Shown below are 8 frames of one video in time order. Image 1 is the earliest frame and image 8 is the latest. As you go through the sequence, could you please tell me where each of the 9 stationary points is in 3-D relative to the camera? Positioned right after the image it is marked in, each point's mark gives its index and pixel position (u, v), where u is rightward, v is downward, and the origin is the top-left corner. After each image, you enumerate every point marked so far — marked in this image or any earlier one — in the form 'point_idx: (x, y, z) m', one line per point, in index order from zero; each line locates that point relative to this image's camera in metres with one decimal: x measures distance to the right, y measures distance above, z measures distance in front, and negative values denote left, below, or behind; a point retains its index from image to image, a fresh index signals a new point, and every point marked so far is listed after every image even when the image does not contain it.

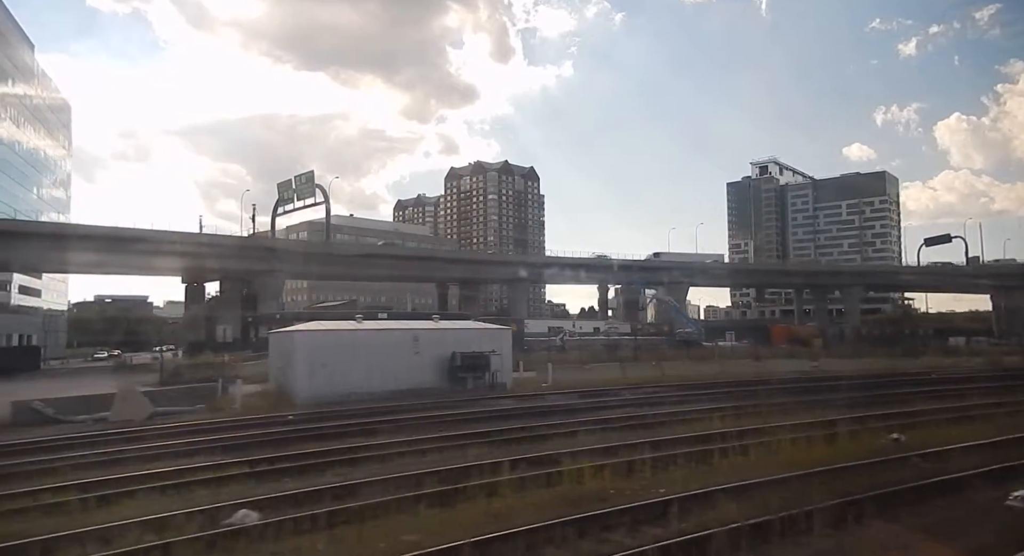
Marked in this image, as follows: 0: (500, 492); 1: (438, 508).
0: (-0.1, -3.0, +9.9) m
1: (-0.9, -3.0, +9.2) m
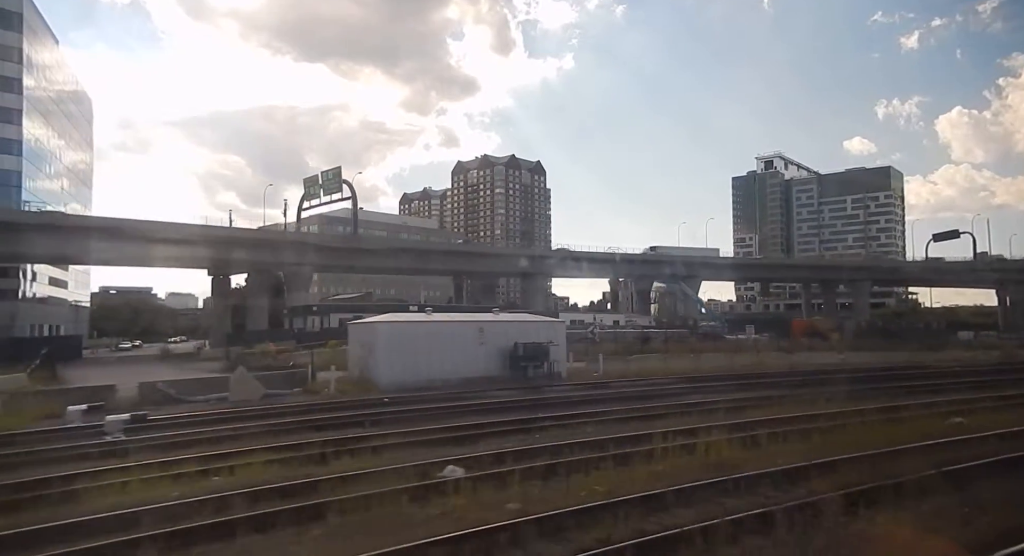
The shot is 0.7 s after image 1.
0: (+2.3, -2.9, +11.5) m
1: (+1.5, -2.9, +10.8) m
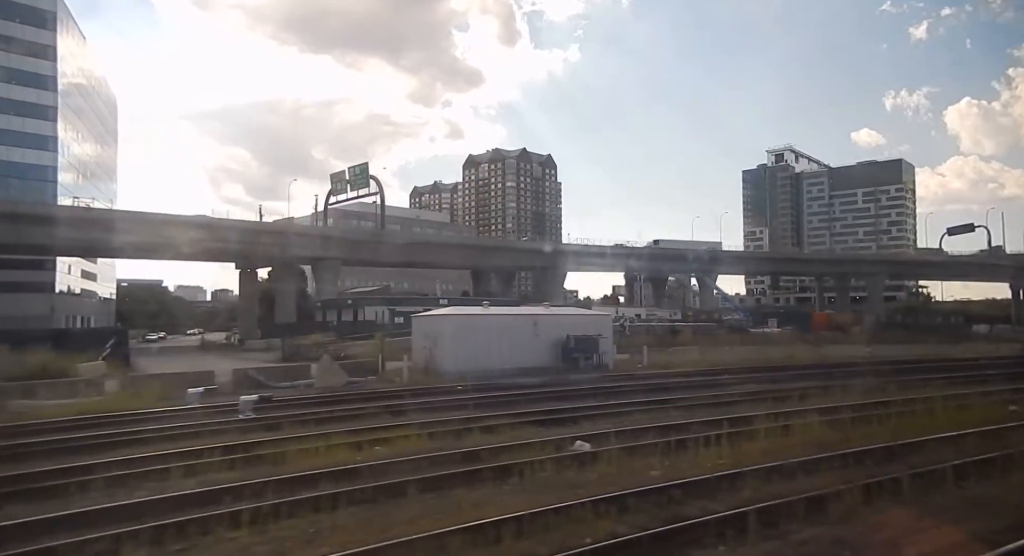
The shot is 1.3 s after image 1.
0: (+4.4, -2.9, +12.8) m
1: (+3.6, -2.8, +12.0) m
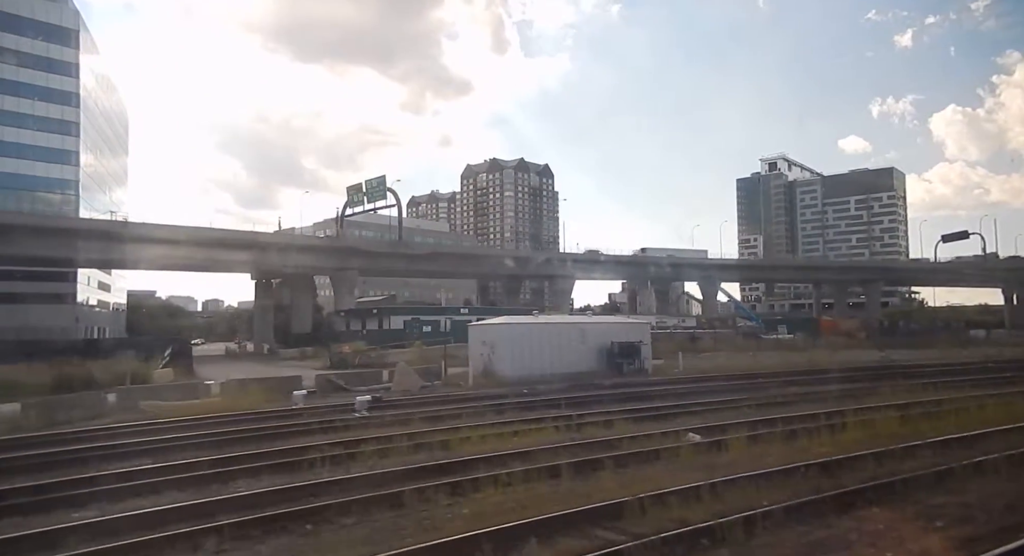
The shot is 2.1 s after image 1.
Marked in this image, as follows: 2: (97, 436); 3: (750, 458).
0: (+6.7, -3.0, +14.3) m
1: (+5.9, -3.0, +13.6) m
2: (-8.8, -3.3, +14.8) m
3: (+4.0, -3.0, +11.8) m
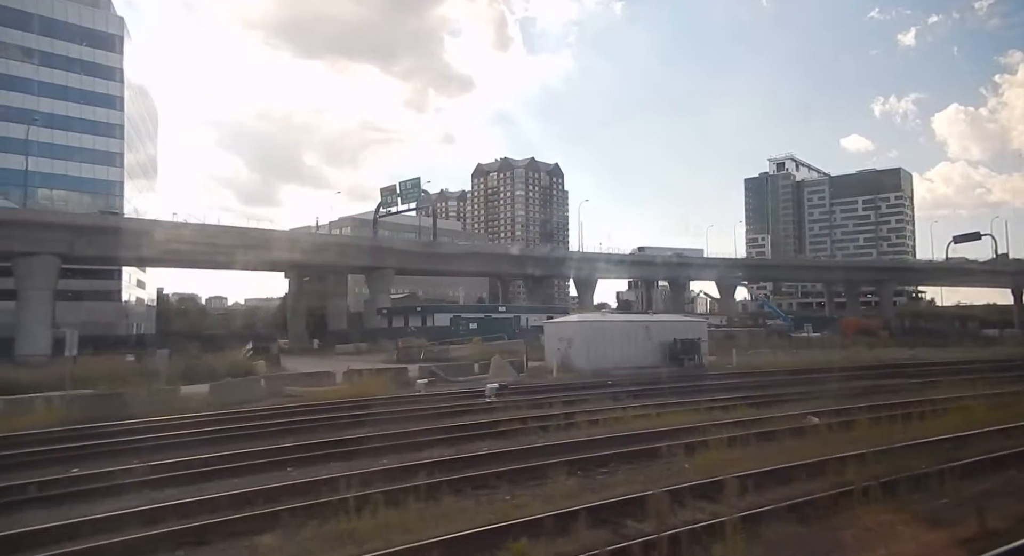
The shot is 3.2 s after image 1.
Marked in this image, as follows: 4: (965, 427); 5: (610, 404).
0: (+9.9, -3.1, +16.3) m
1: (+9.1, -3.0, +15.6) m
2: (-5.6, -3.3, +16.9) m
3: (+7.1, -3.0, +13.8) m
4: (+9.5, -3.1, +14.8) m
5: (+2.6, -3.3, +18.7) m
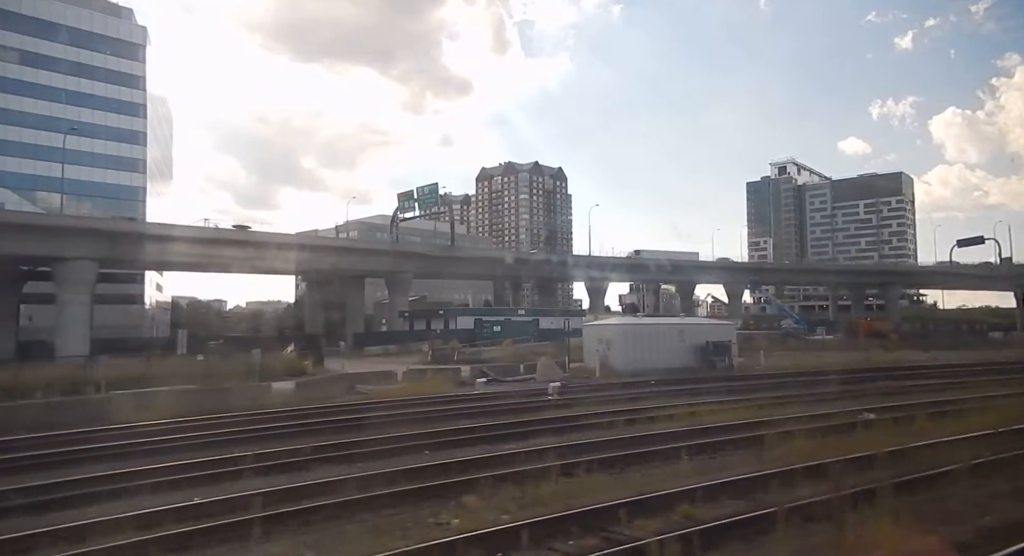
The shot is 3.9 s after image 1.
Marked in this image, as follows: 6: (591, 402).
0: (+11.7, -3.2, +17.5) m
1: (+10.9, -3.1, +16.7) m
2: (-3.8, -3.4, +18.1) m
3: (+9.0, -3.1, +14.9) m
4: (+11.4, -3.2, +16.0) m
5: (+4.4, -3.4, +19.9) m
6: (+2.3, -3.4, +19.5) m
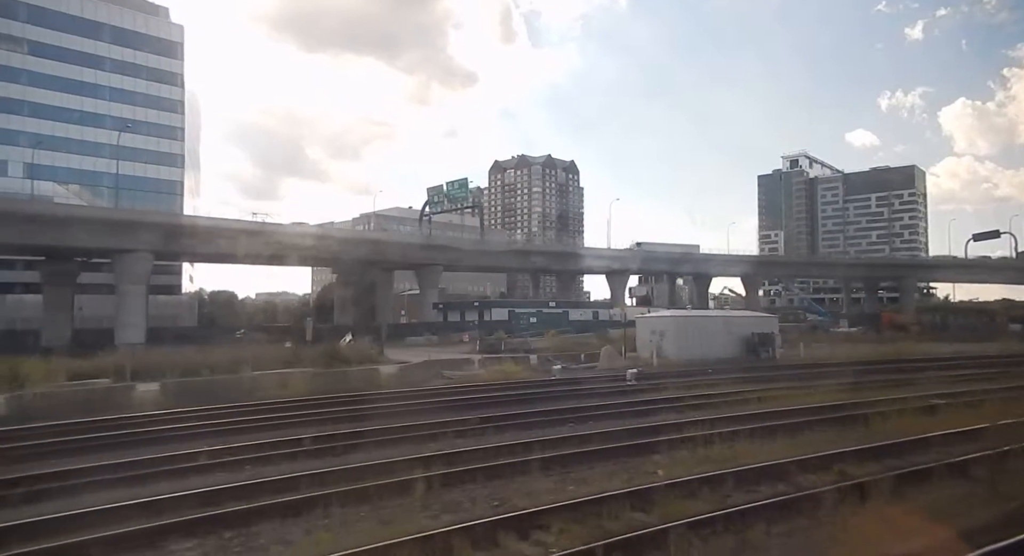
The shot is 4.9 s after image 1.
0: (+14.3, -3.0, +18.9) m
1: (+13.5, -3.0, +18.2) m
2: (-1.2, -3.2, +19.7) m
3: (+11.5, -3.0, +16.4) m
4: (+13.9, -3.1, +17.5) m
5: (+7.0, -3.3, +21.5) m
6: (+4.9, -3.2, +21.1) m
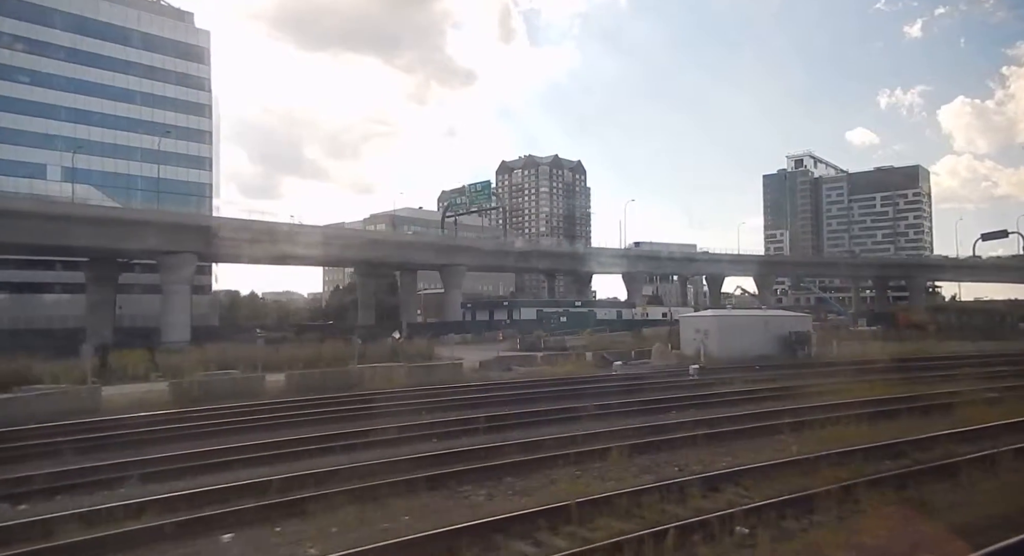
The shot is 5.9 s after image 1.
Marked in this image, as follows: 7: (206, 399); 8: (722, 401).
0: (+16.7, -3.0, +20.3) m
1: (+15.8, -3.0, +19.6) m
2: (+1.2, -3.2, +21.2) m
3: (+13.8, -3.0, +17.8) m
4: (+16.3, -3.1, +18.8) m
5: (+9.4, -3.3, +22.8) m
6: (+7.2, -3.2, +22.5) m
7: (-6.7, -2.7, +15.4) m
8: (+4.8, -2.8, +16.4) m
